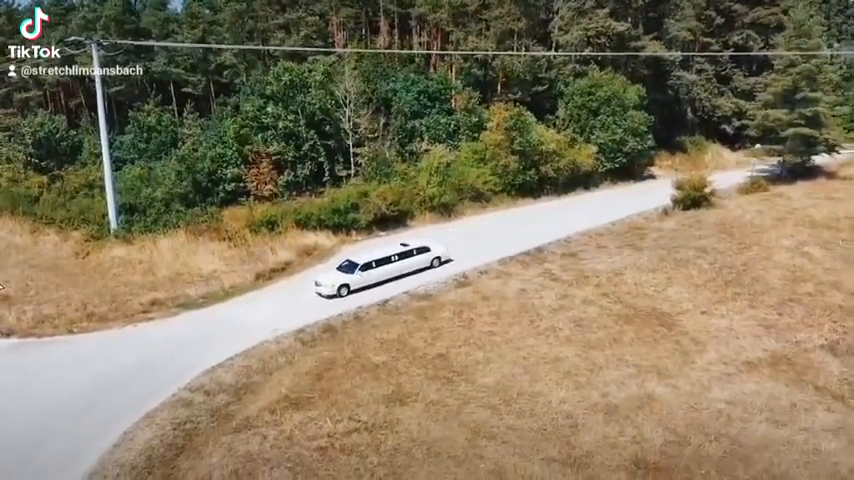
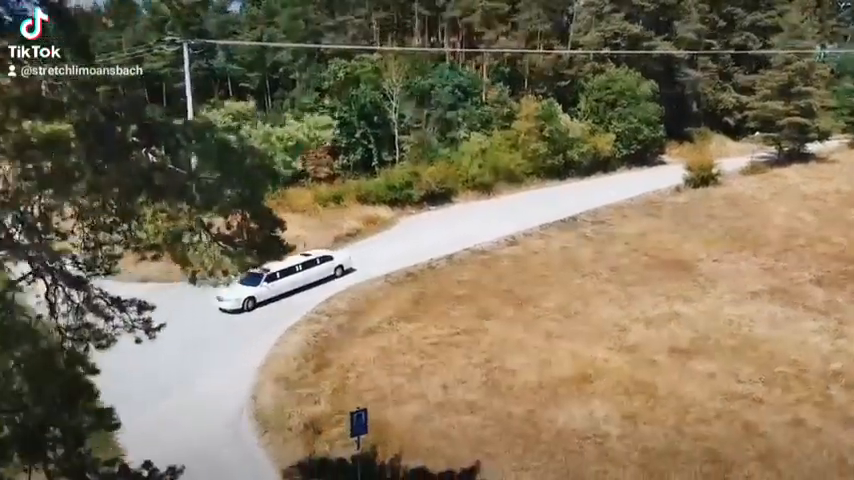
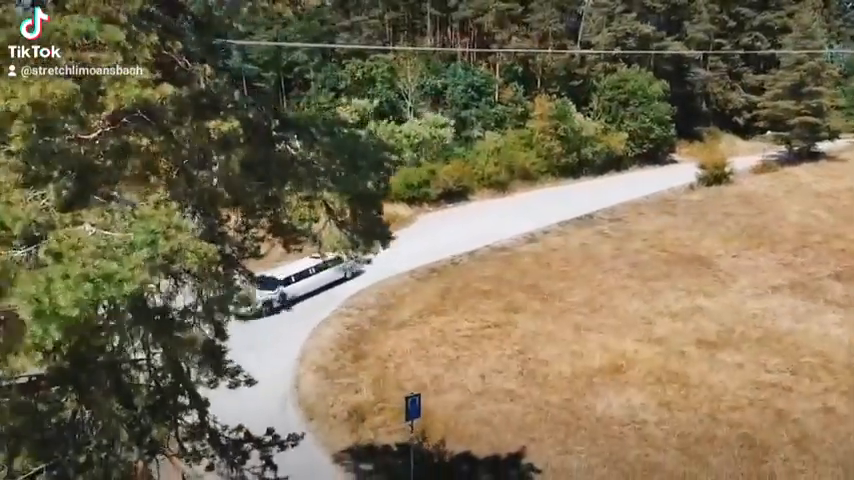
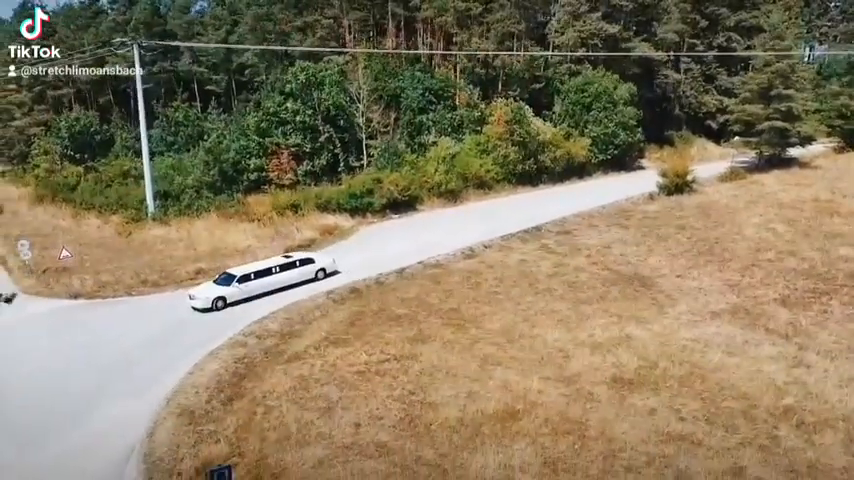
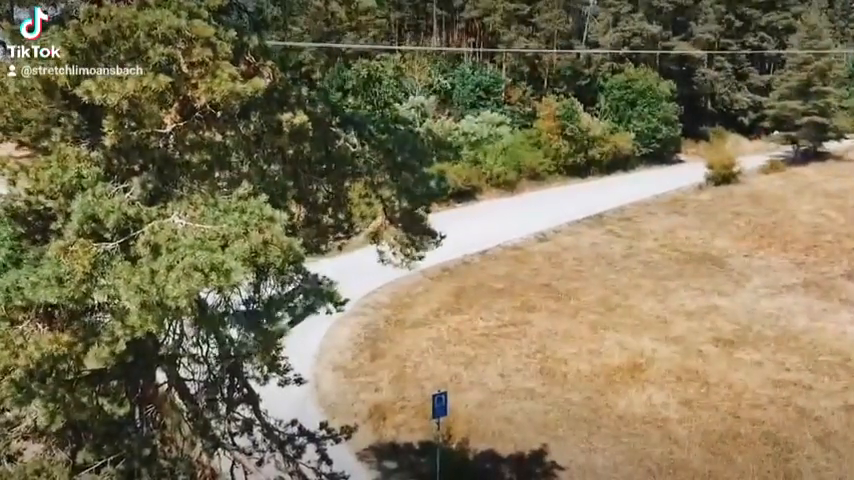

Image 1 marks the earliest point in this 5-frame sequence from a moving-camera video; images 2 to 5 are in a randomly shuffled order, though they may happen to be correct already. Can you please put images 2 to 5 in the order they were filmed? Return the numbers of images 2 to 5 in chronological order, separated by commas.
4, 2, 3, 5
